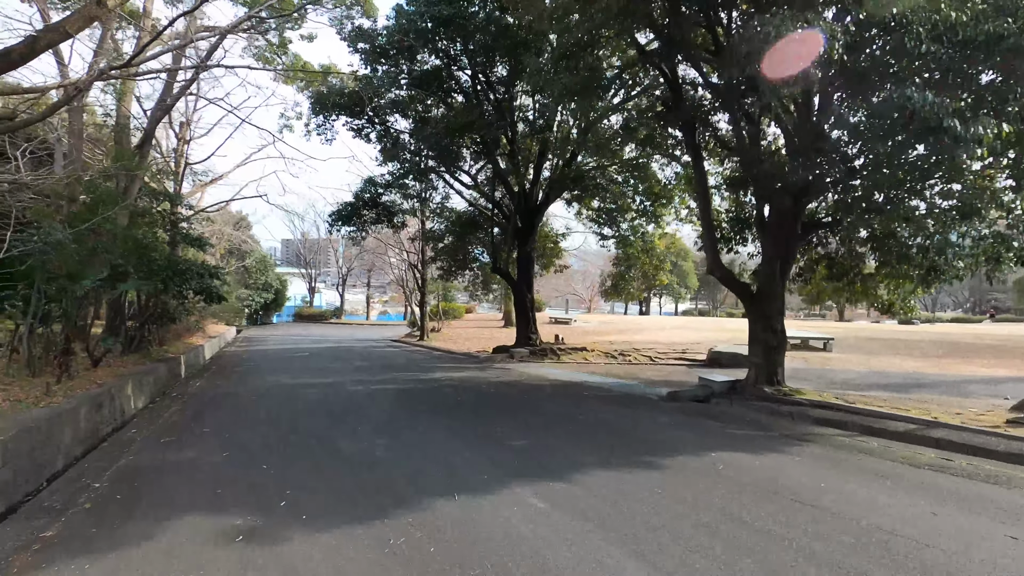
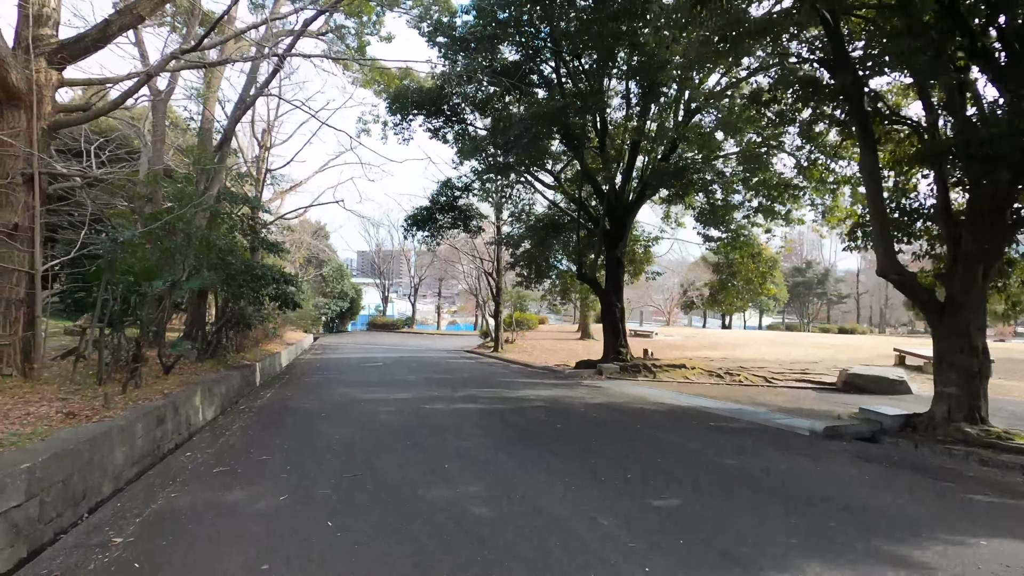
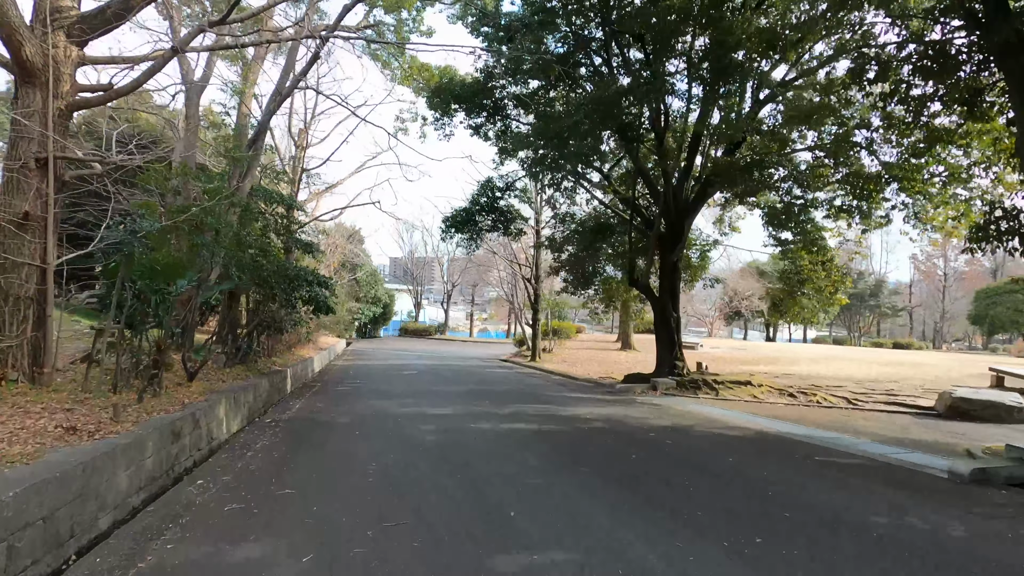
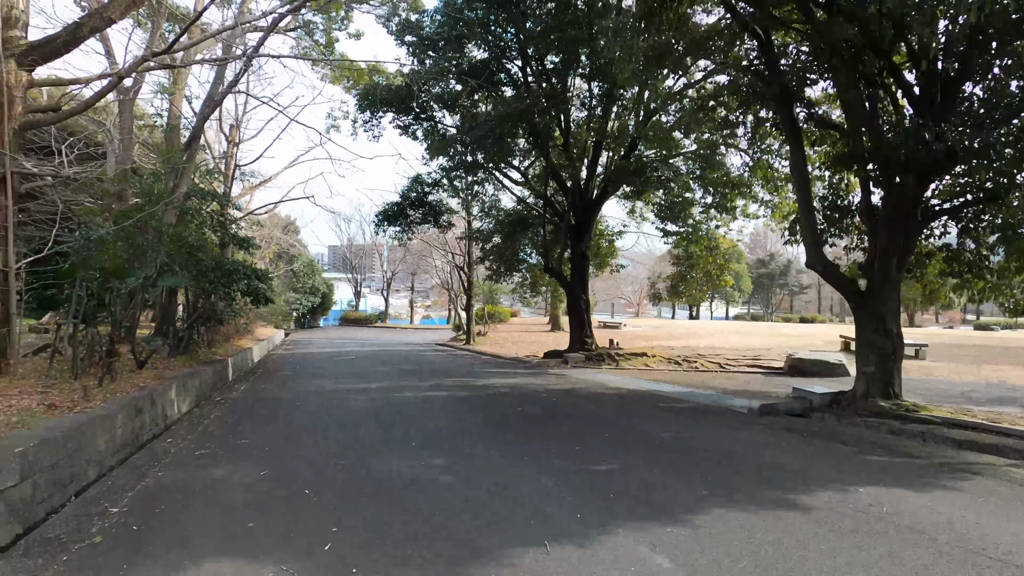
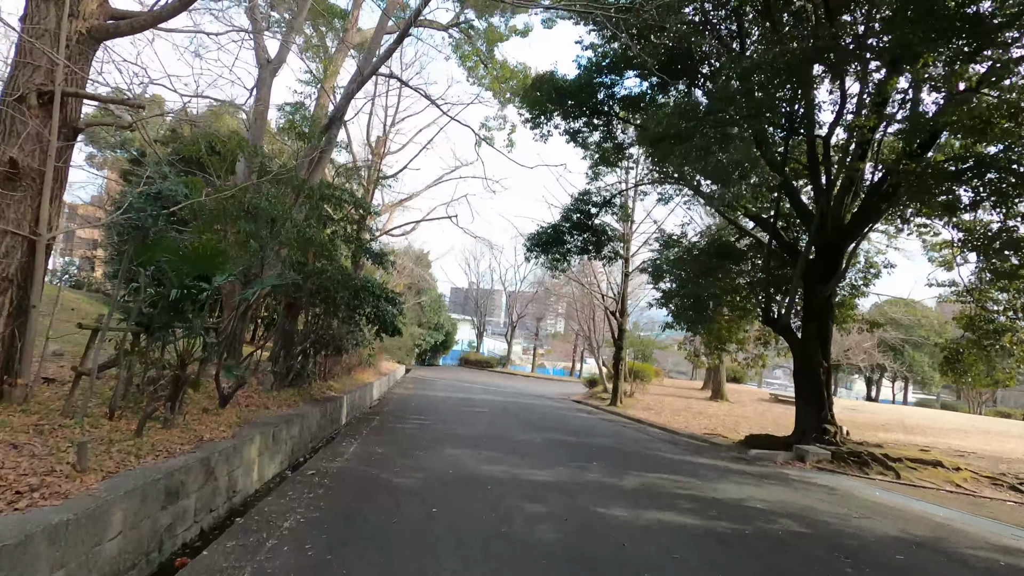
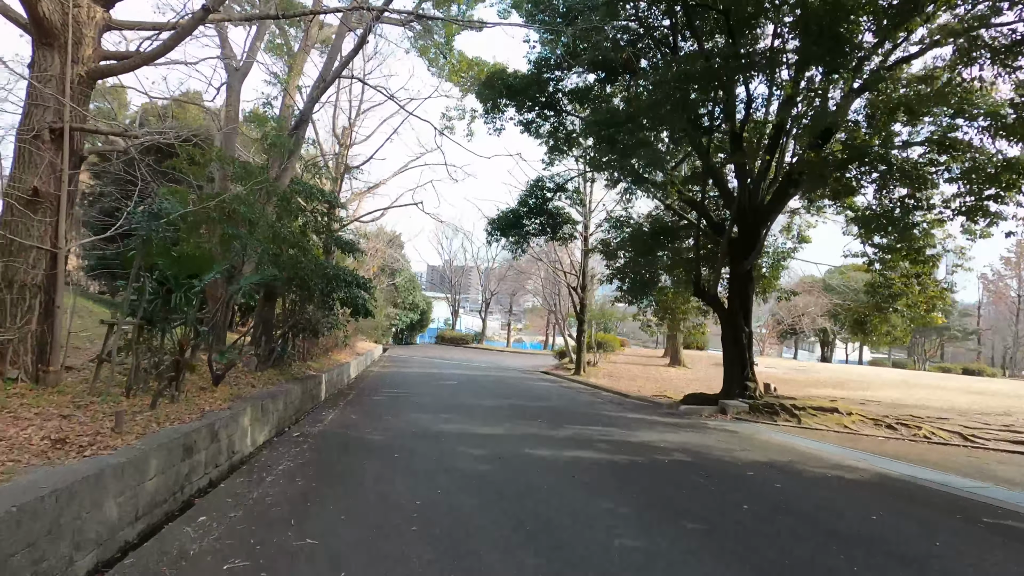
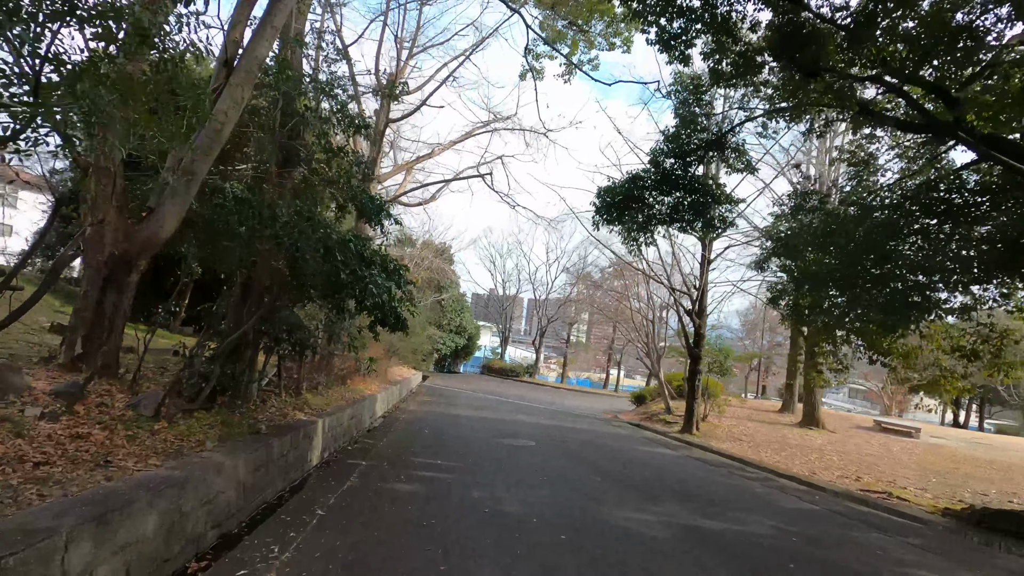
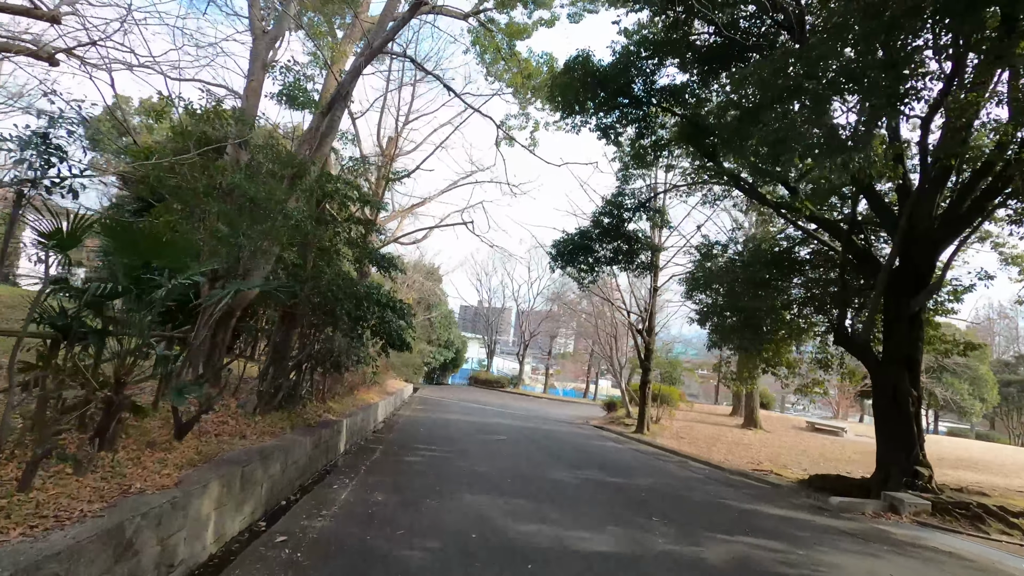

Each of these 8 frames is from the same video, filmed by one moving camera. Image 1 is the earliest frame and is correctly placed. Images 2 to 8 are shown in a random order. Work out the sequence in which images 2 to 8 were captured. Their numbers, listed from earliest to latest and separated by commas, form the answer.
4, 2, 3, 6, 5, 8, 7
